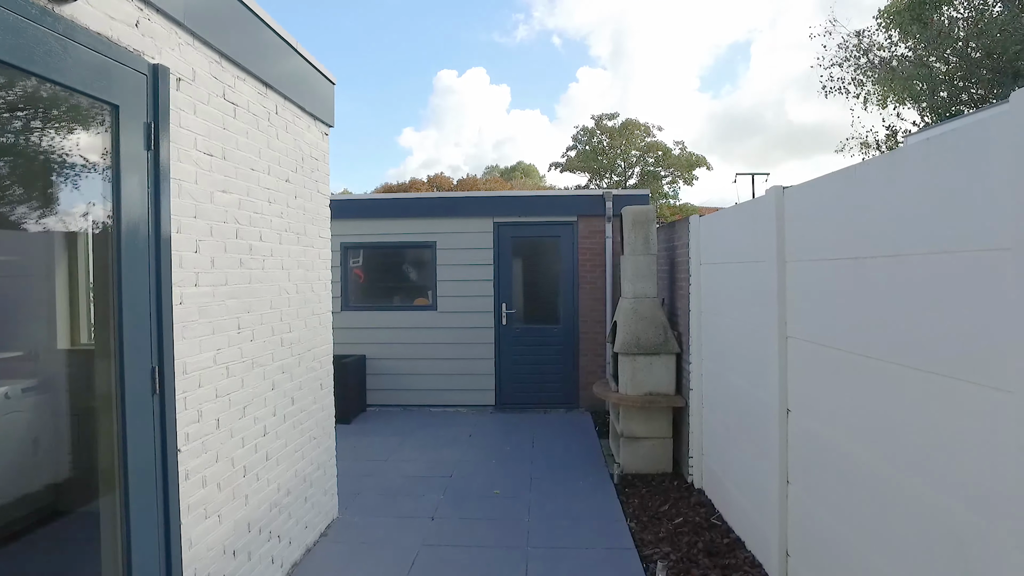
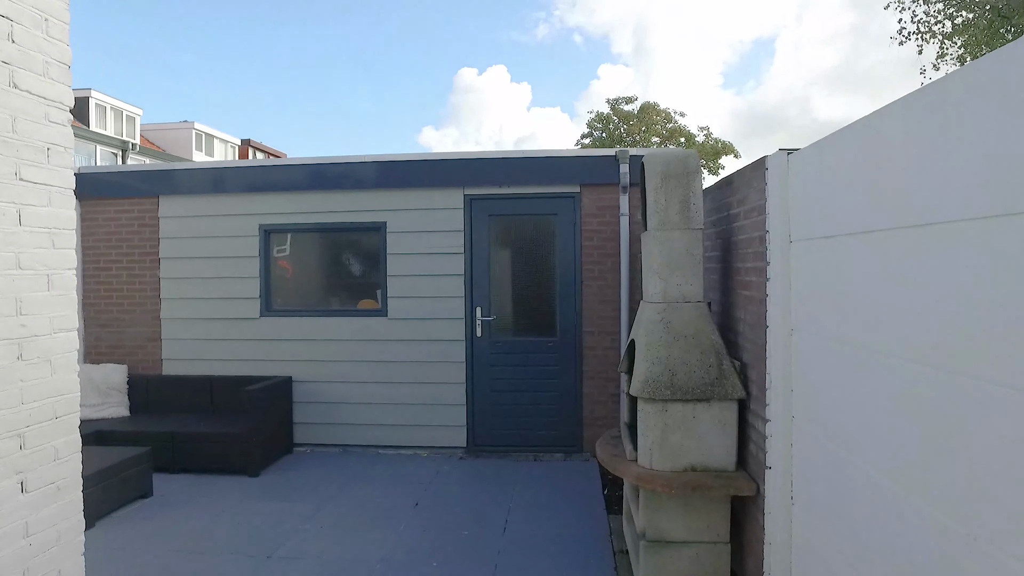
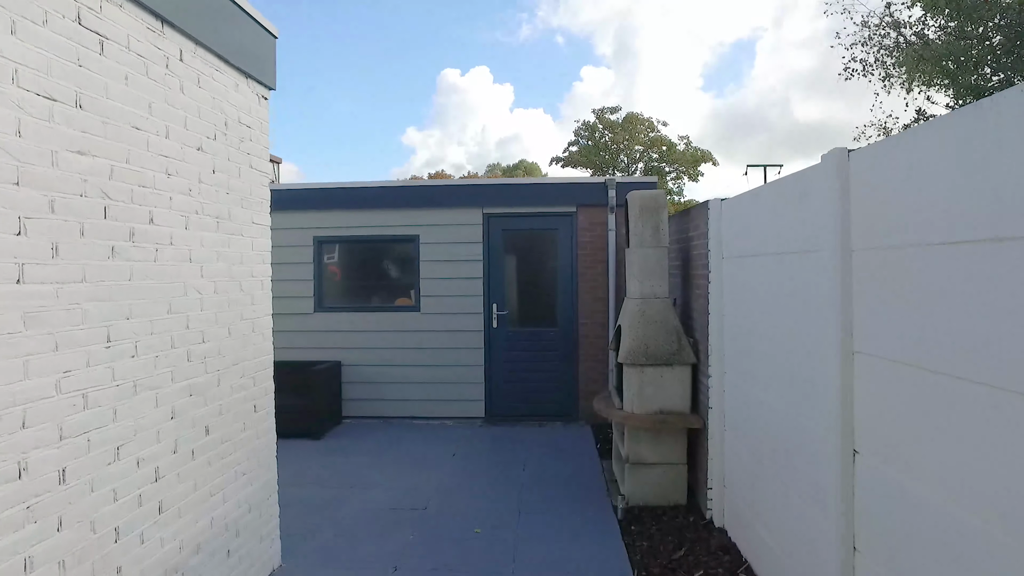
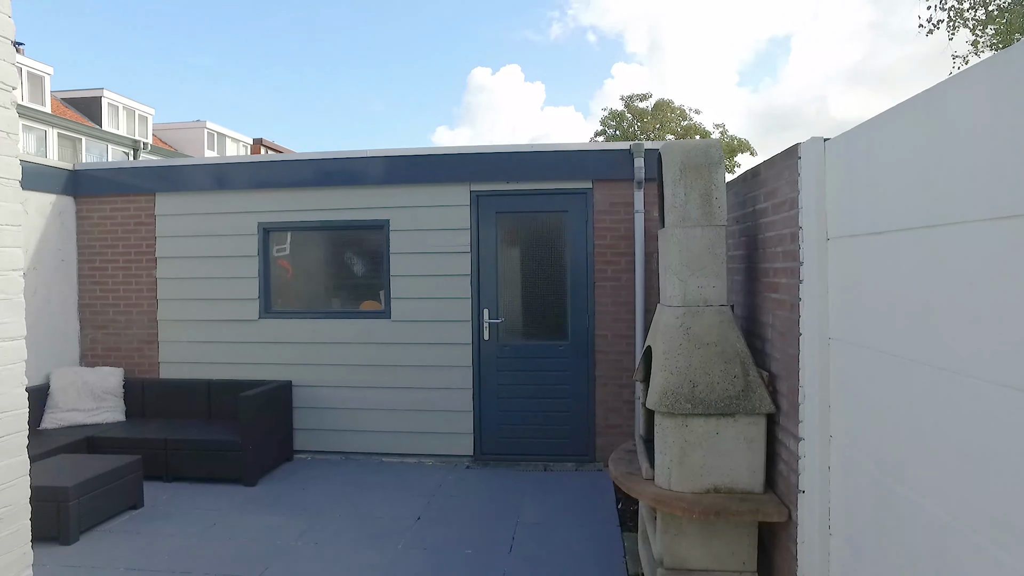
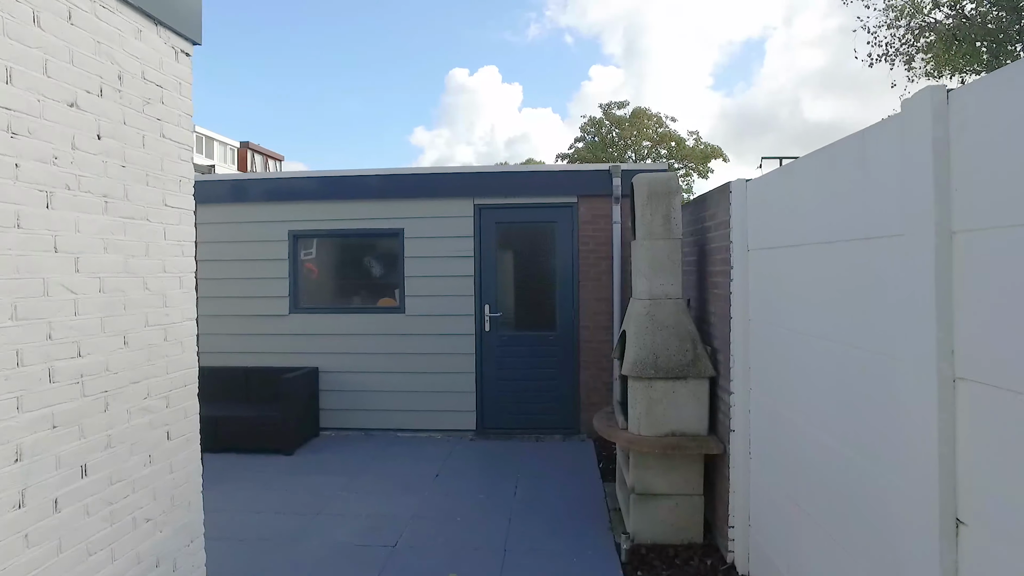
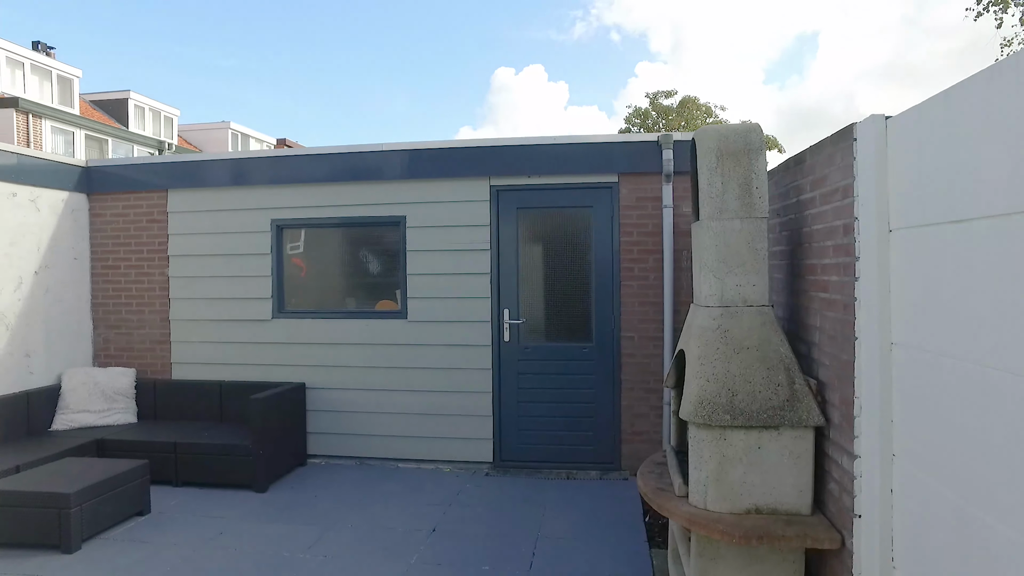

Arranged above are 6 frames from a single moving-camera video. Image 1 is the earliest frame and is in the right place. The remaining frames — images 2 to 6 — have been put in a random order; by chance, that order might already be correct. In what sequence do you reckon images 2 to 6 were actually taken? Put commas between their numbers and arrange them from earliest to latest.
3, 5, 2, 4, 6
